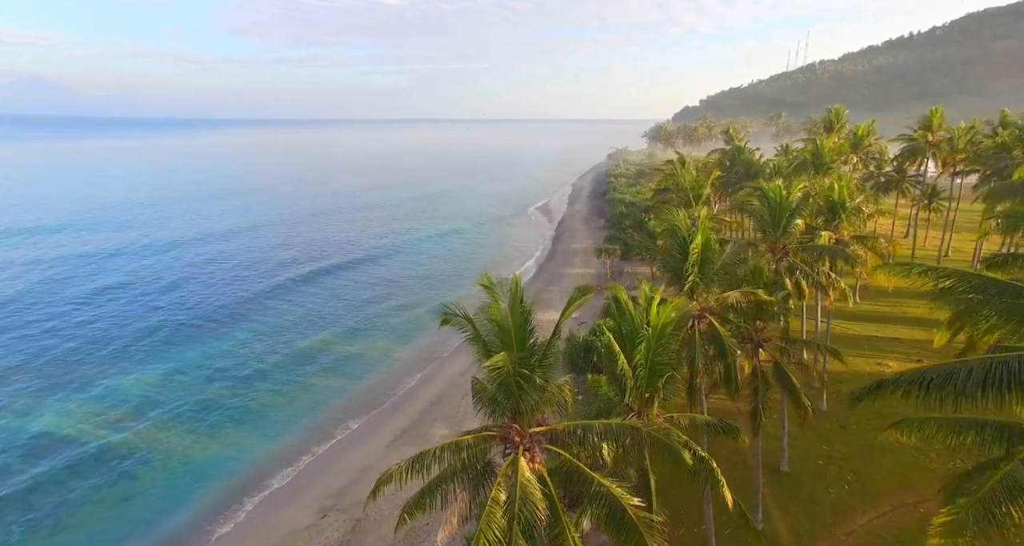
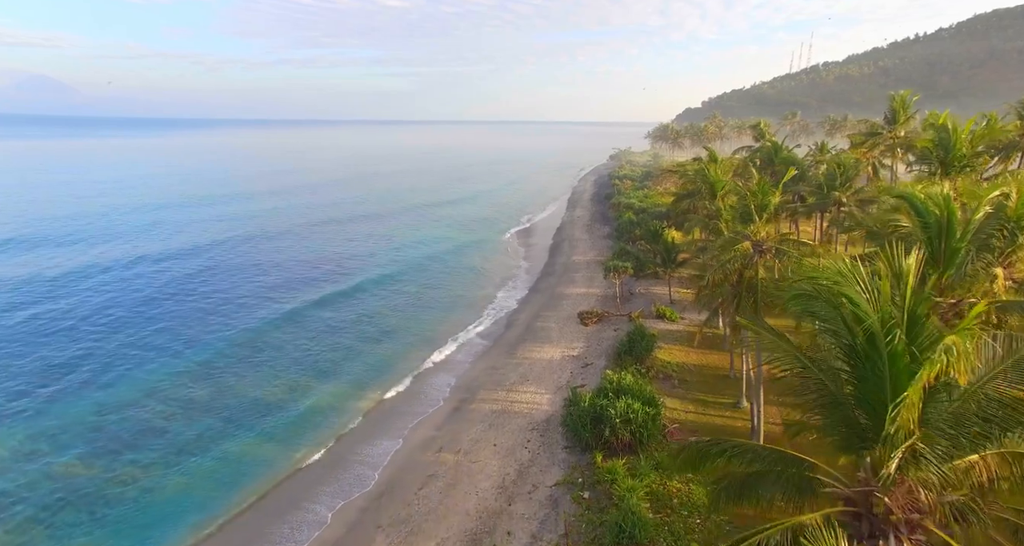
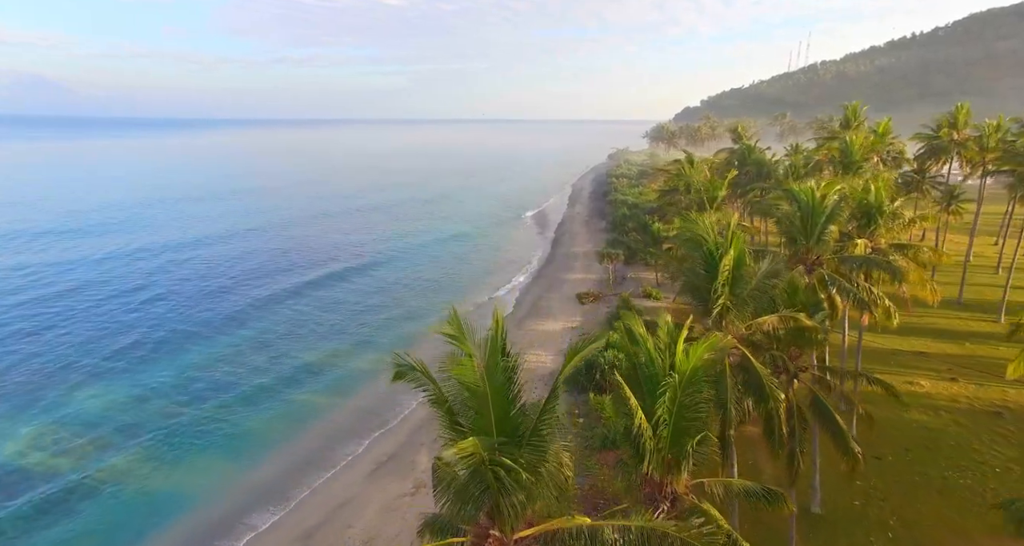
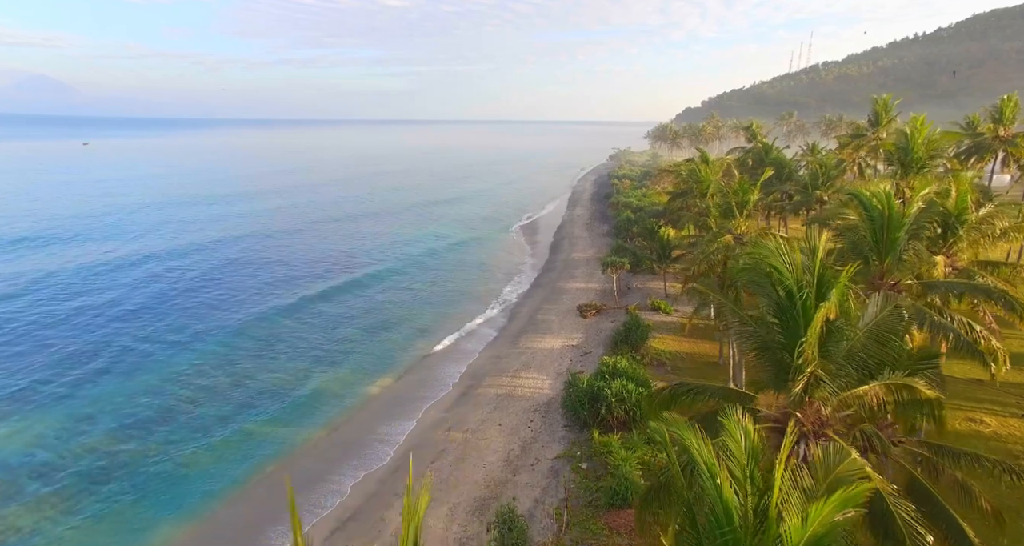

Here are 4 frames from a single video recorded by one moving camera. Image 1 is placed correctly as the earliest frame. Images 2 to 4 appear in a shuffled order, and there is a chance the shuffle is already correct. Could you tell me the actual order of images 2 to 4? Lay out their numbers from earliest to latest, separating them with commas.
3, 4, 2
